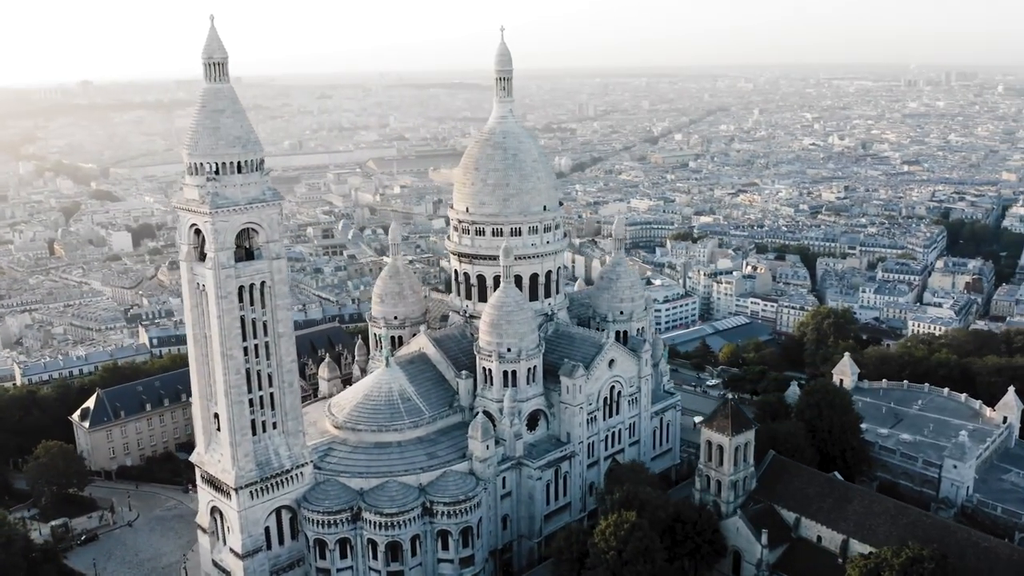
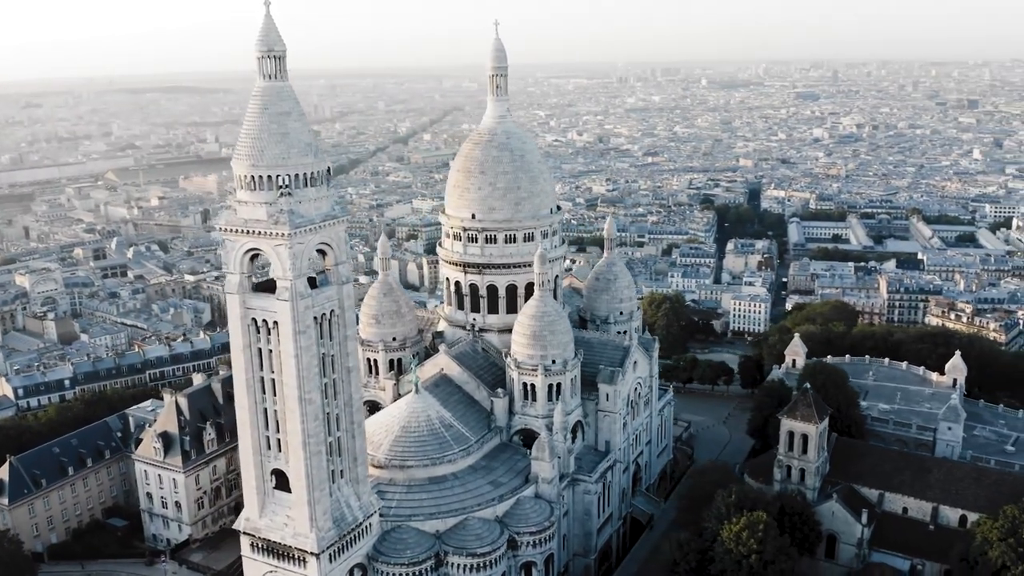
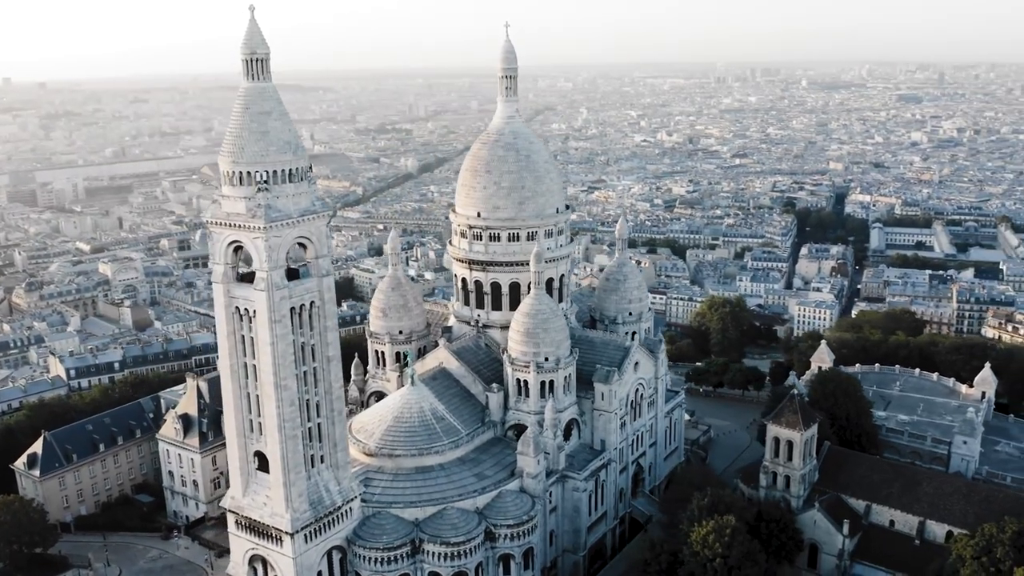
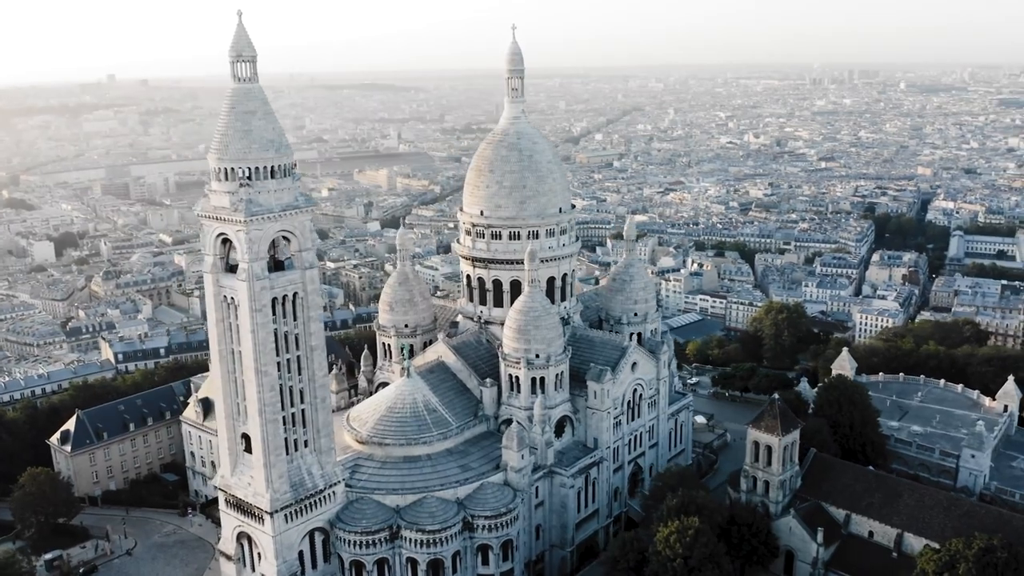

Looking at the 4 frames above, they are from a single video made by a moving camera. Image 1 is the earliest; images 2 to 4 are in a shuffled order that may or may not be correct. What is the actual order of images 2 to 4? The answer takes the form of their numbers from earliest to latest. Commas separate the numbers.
4, 3, 2
